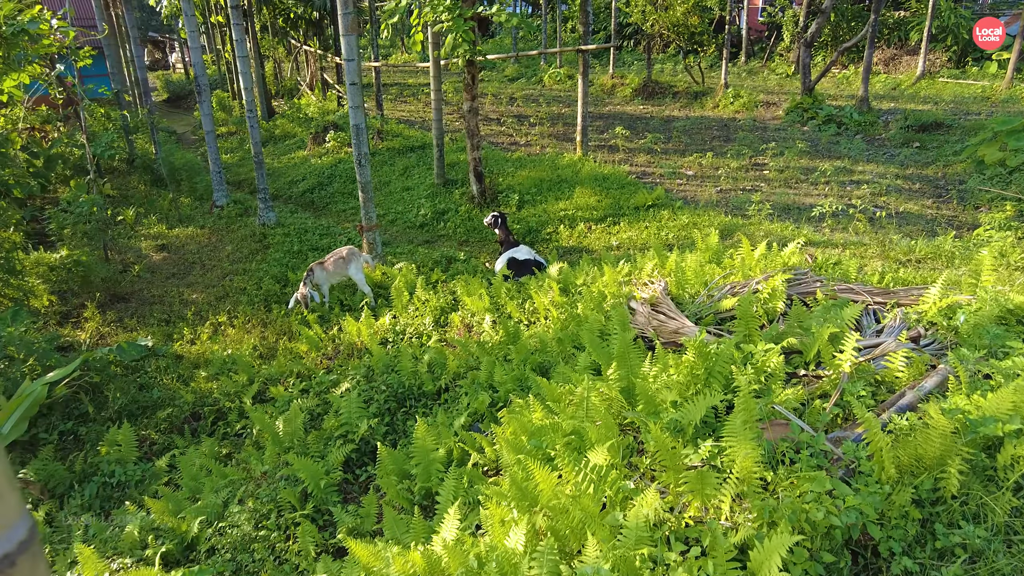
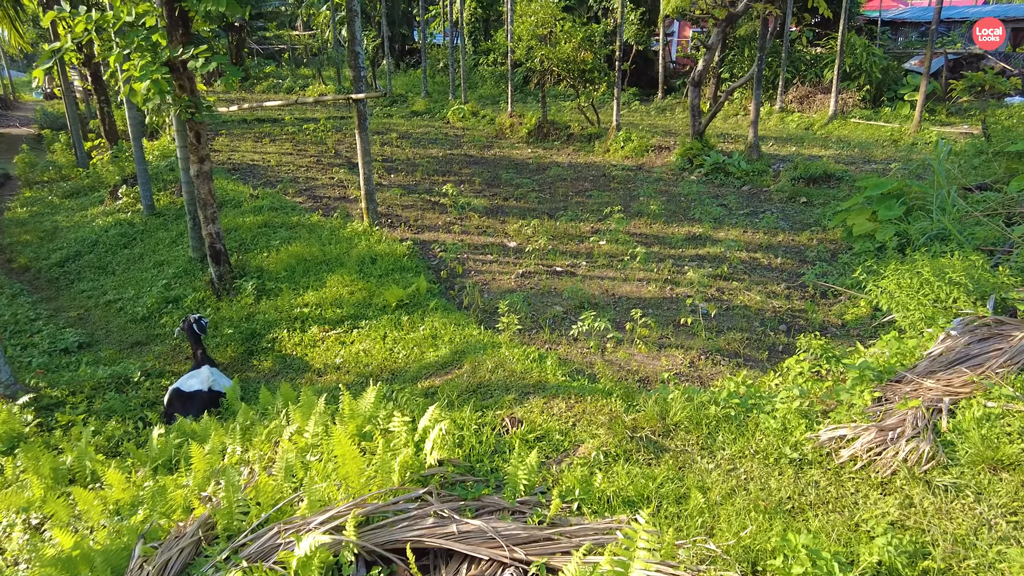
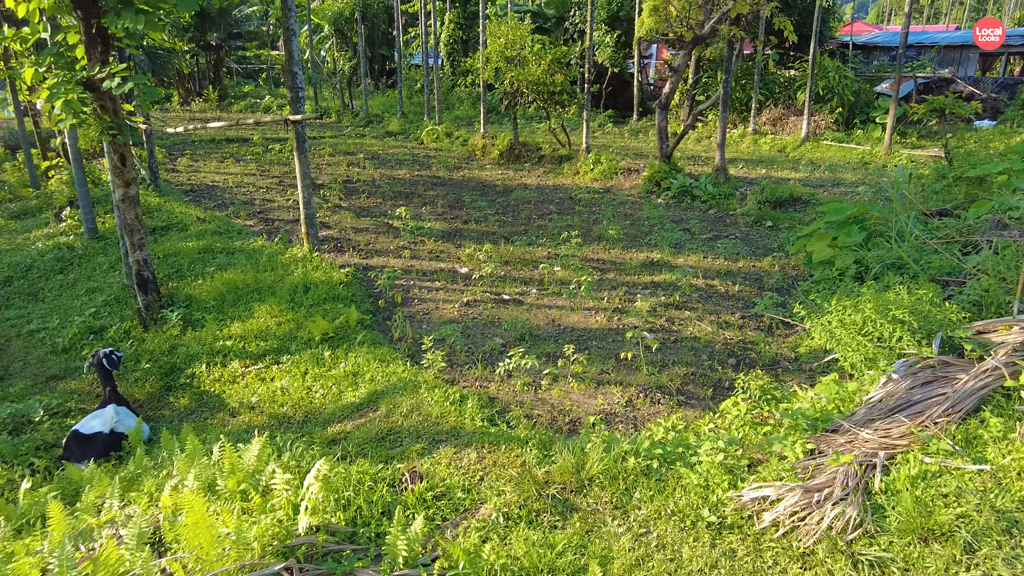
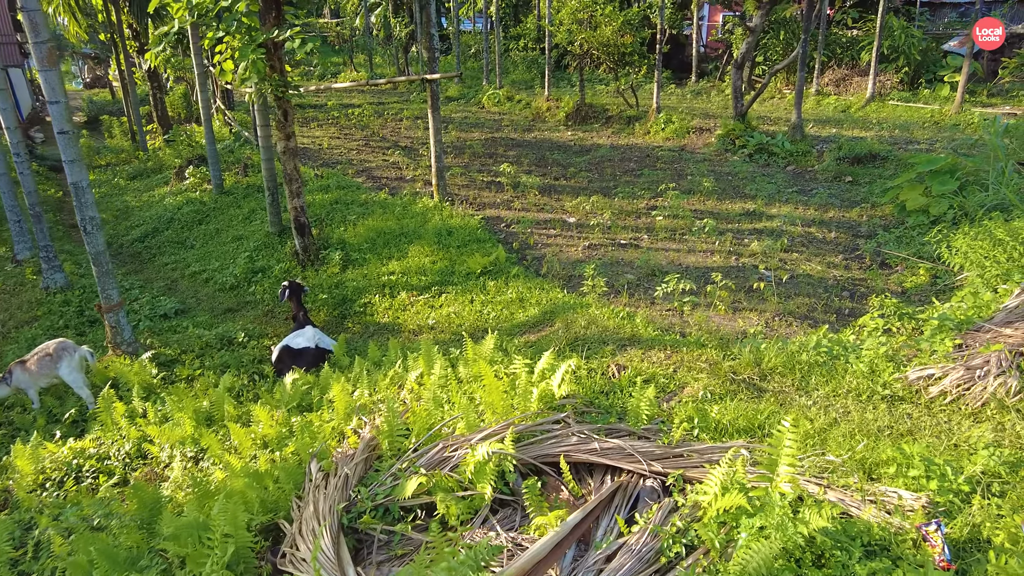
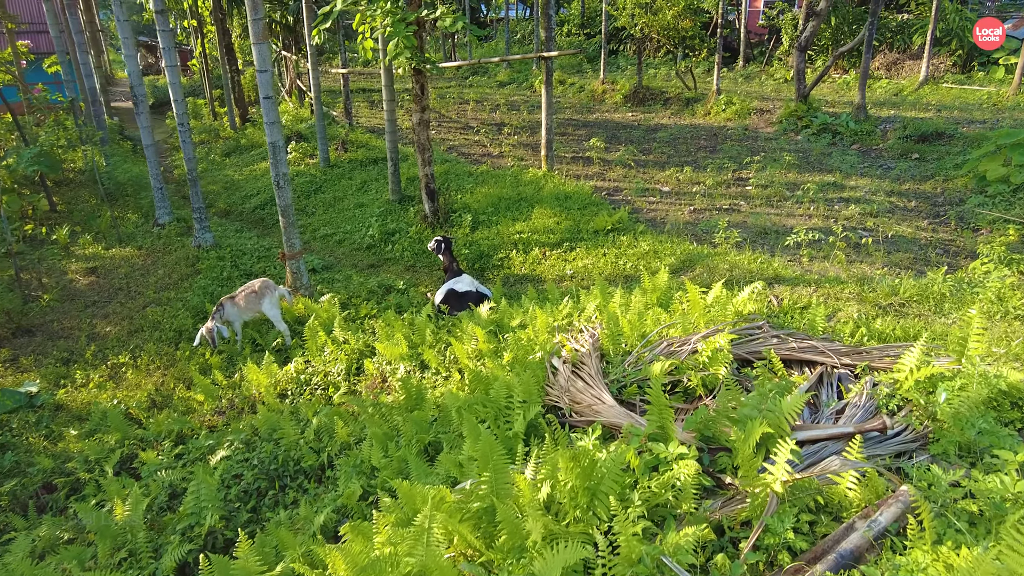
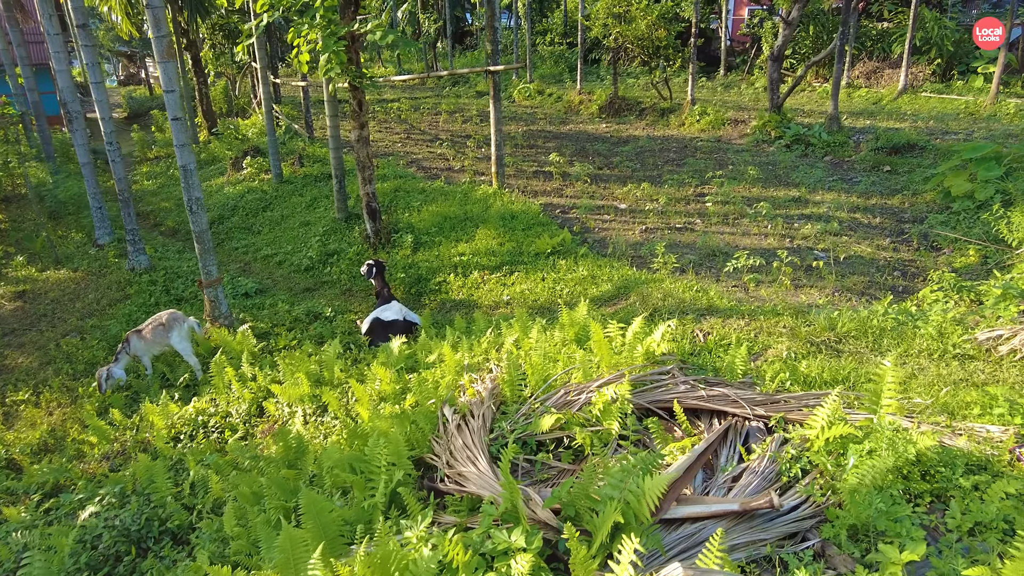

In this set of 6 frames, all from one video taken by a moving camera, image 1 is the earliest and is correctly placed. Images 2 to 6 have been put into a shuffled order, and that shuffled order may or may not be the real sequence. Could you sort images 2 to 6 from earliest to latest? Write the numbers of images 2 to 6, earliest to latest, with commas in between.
5, 6, 4, 2, 3
